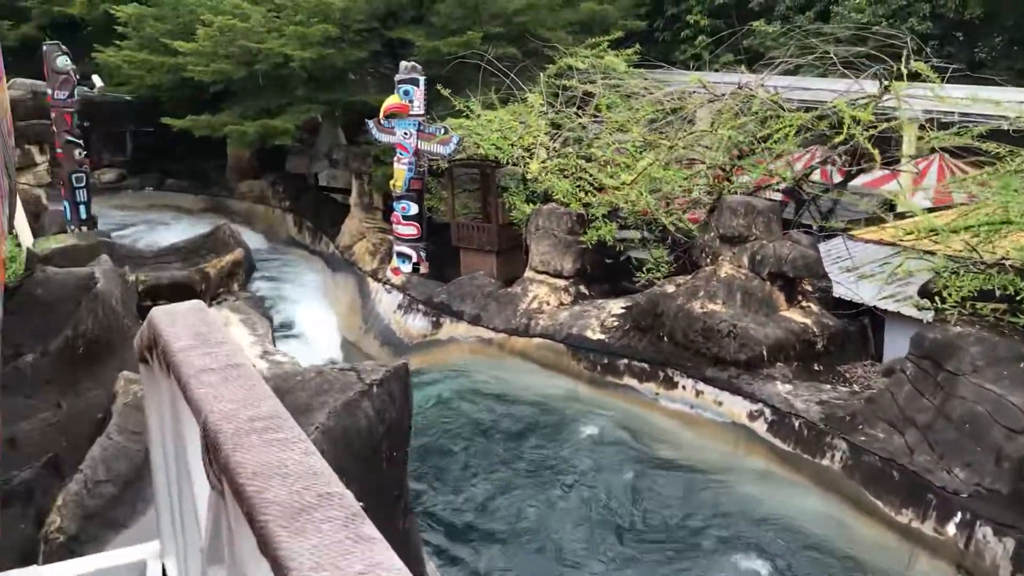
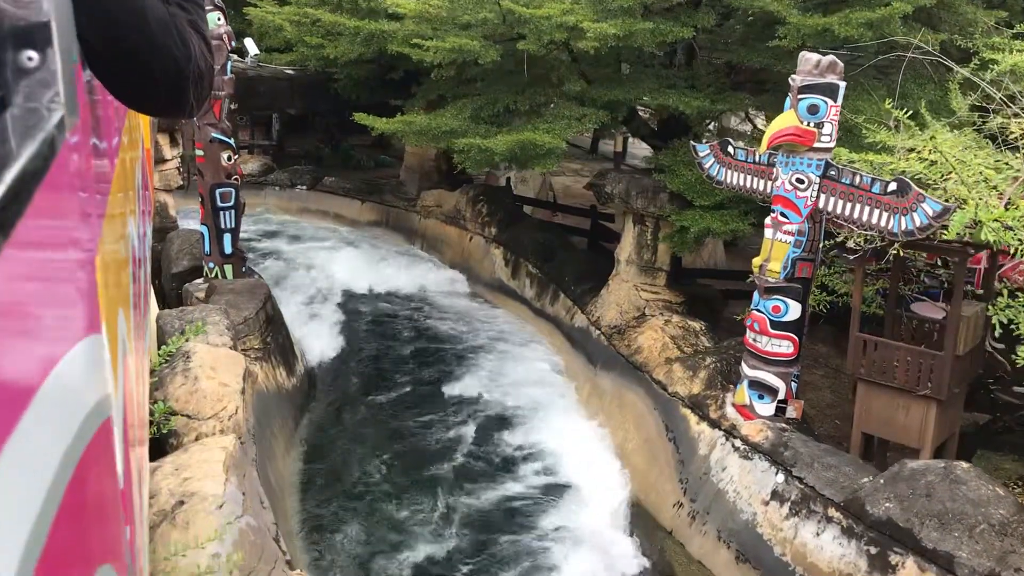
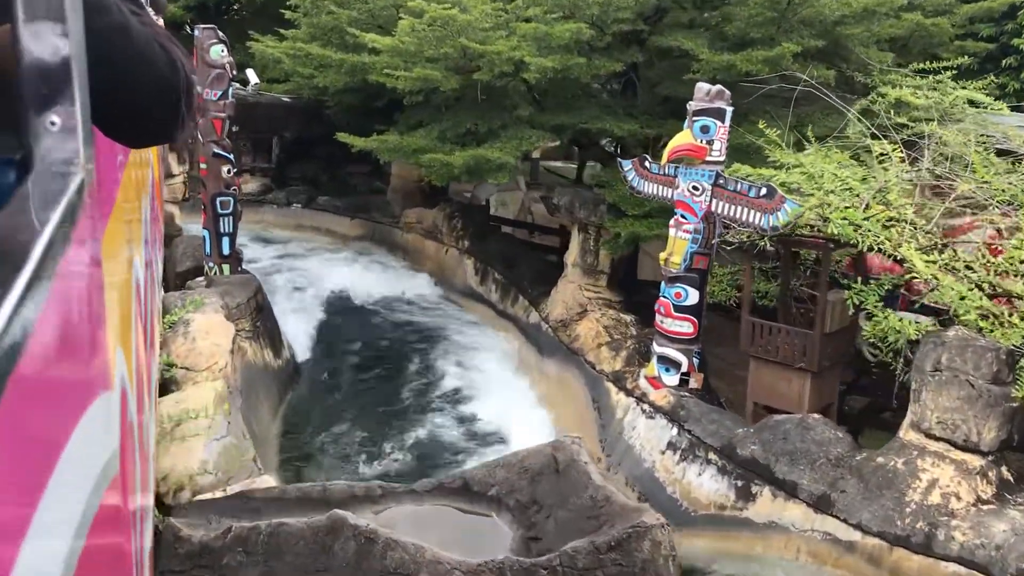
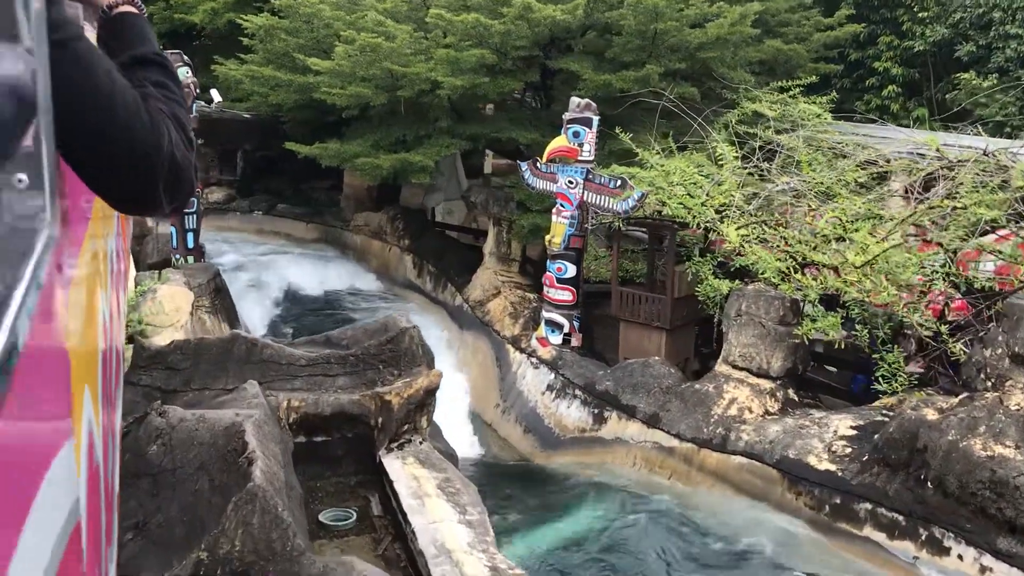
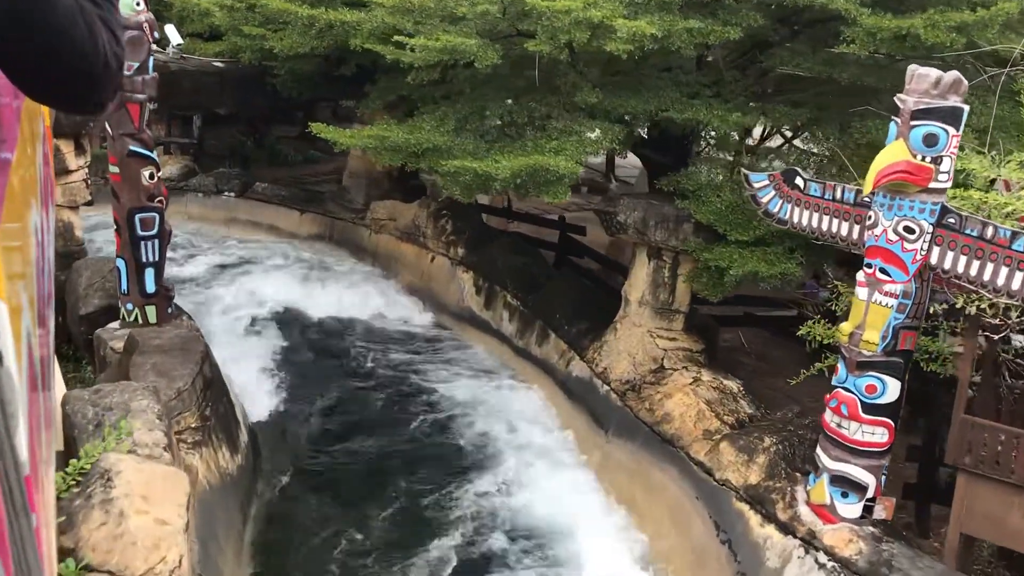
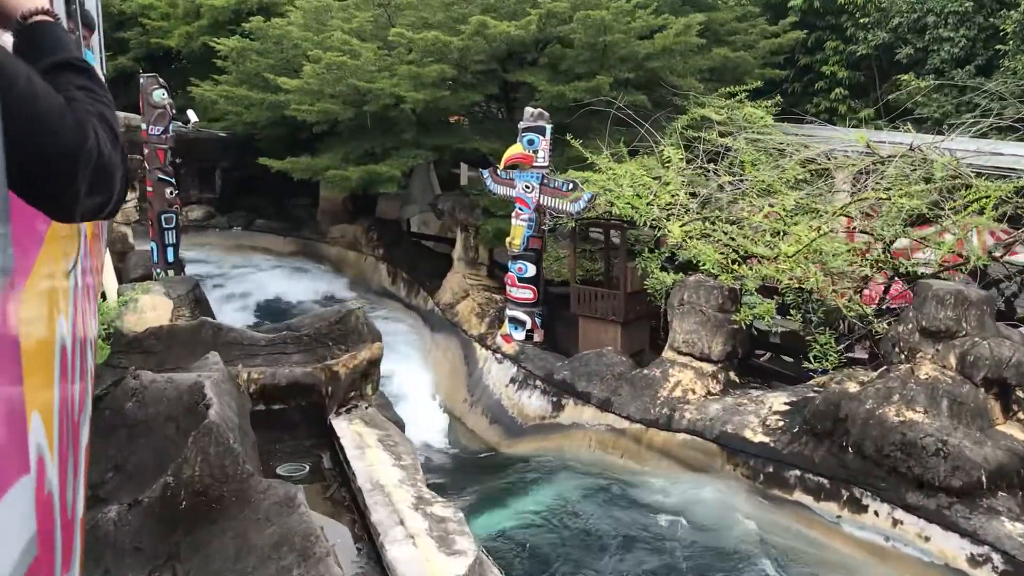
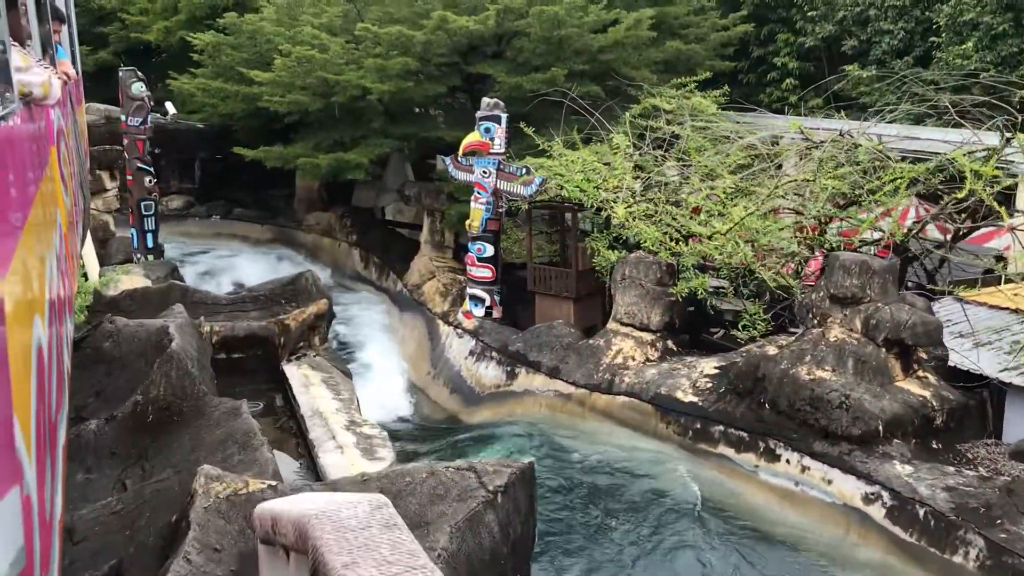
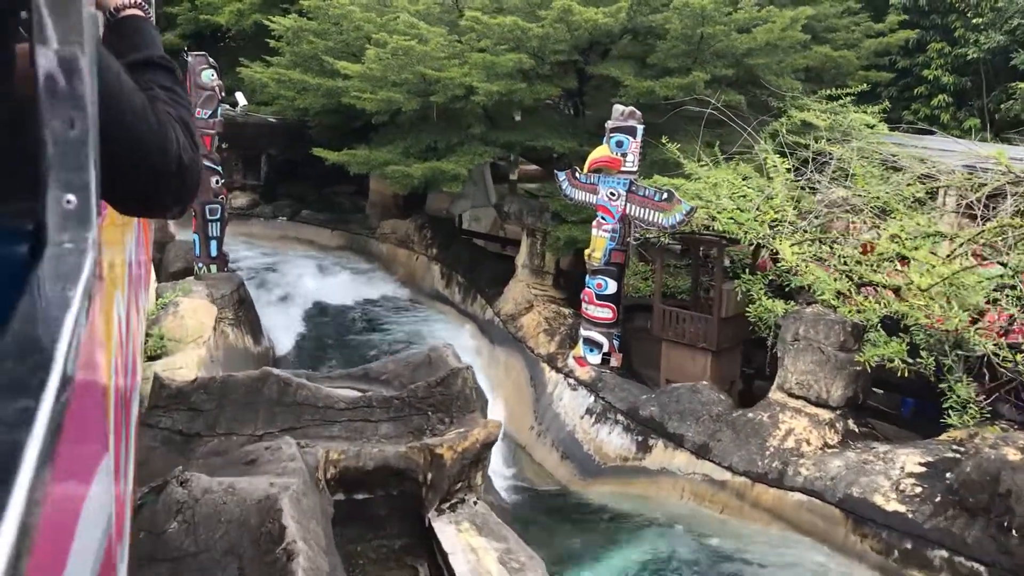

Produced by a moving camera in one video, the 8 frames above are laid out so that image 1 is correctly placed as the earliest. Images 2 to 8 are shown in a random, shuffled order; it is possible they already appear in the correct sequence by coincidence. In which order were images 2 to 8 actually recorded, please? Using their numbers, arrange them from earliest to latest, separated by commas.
7, 6, 4, 8, 3, 2, 5
